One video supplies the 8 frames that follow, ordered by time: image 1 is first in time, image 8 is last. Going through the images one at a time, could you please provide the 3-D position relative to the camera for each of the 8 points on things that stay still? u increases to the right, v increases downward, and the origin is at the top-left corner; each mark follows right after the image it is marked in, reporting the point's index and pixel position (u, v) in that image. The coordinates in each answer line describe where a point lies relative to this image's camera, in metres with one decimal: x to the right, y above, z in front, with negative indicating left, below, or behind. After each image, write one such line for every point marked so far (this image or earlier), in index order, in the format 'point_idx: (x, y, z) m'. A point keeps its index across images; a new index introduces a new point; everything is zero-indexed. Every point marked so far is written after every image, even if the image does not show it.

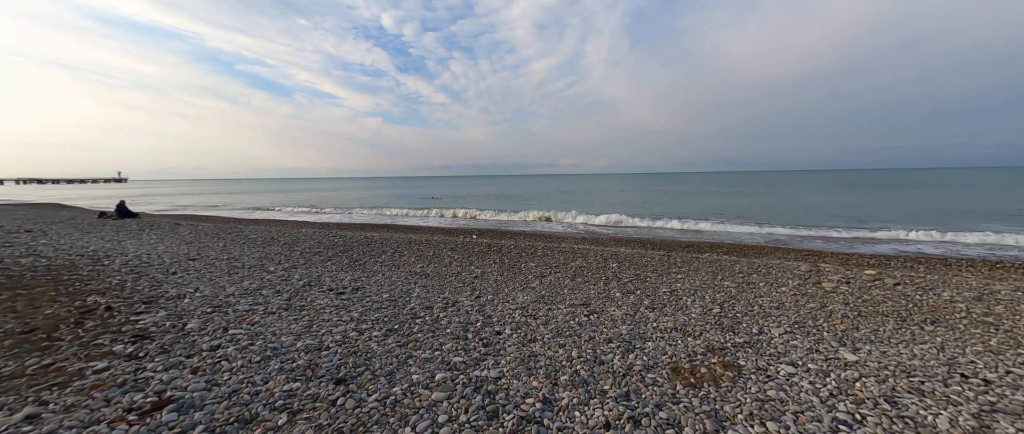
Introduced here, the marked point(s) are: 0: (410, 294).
0: (-2.7, -2.1, +8.2) m
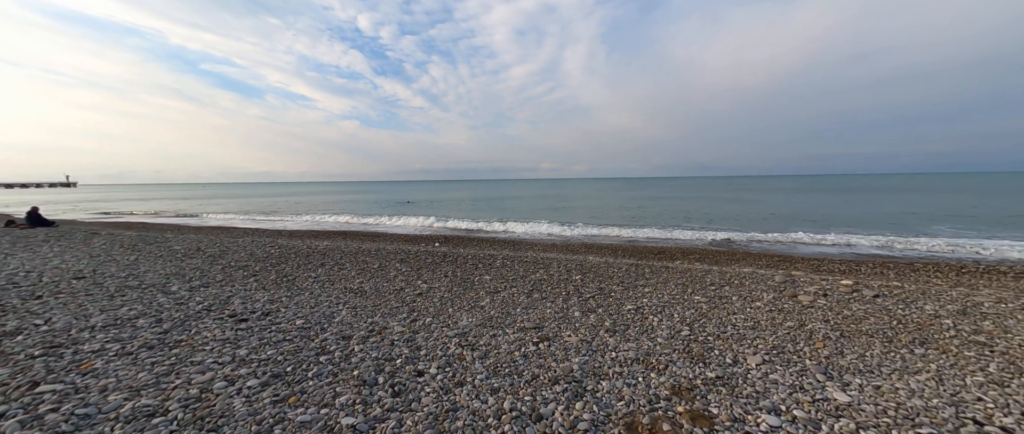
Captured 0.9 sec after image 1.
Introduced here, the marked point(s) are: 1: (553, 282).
0: (-4.0, -2.3, +6.9) m
1: (+1.1, -1.8, +8.7) m
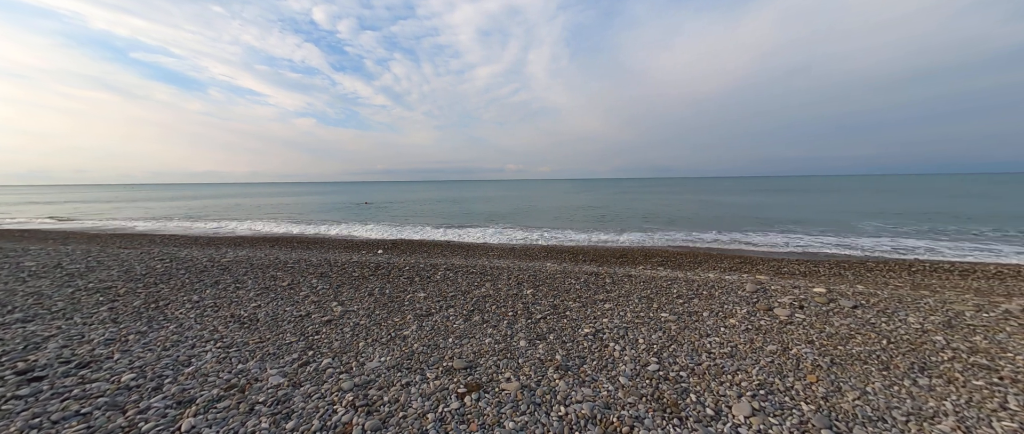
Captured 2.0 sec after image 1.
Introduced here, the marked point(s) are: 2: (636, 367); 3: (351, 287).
0: (-5.2, -2.4, +4.9) m
1: (-0.3, -1.9, +7.3) m
2: (+1.8, -2.2, +4.6) m
3: (-4.2, -1.9, +8.2) m
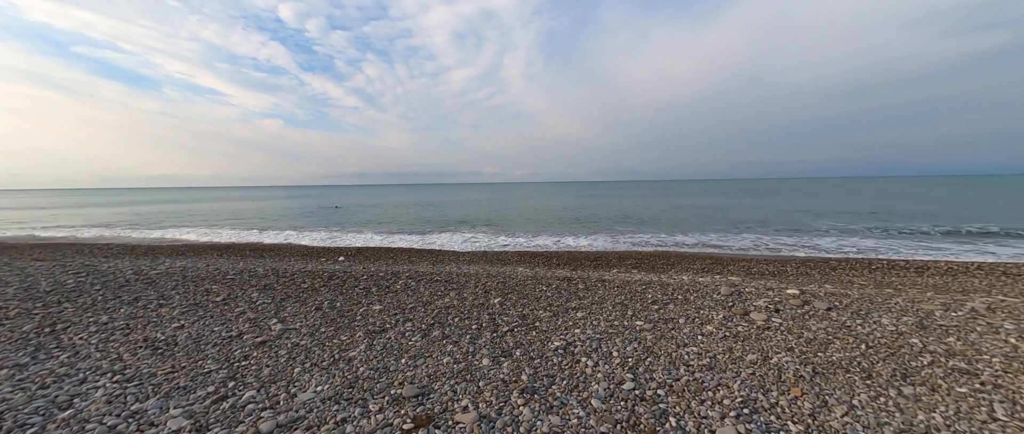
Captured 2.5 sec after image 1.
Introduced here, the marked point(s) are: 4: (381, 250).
0: (-5.8, -2.5, +3.9) m
1: (-1.0, -2.0, +6.6) m
2: (+1.3, -2.3, +4.1) m
3: (-5.0, -2.0, +7.3) m
4: (-6.6, -1.7, +15.8) m
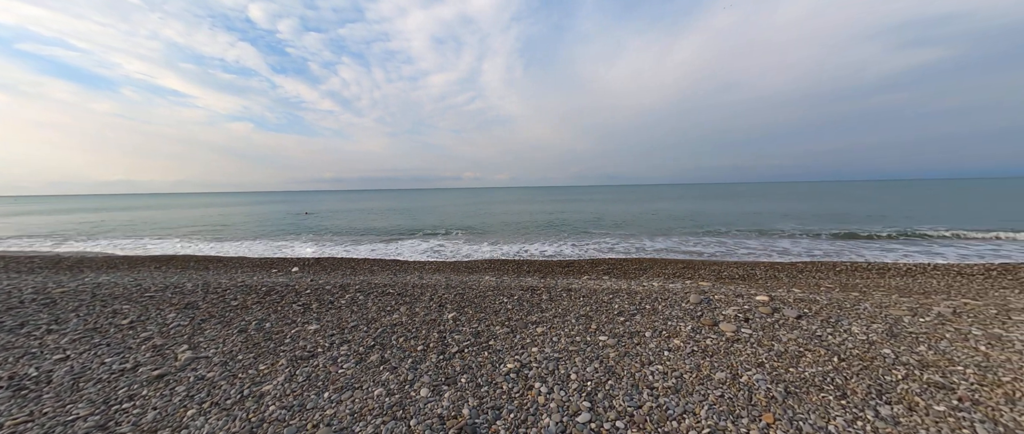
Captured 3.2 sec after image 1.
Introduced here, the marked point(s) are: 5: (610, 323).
0: (-6.5, -2.6, +2.9) m
1: (-1.9, -2.1, +5.9) m
2: (+0.6, -2.3, +3.6) m
3: (-5.9, -2.1, +6.3) m
4: (-8.0, -2.1, +14.7) m
5: (+1.8, -2.0, +5.7) m
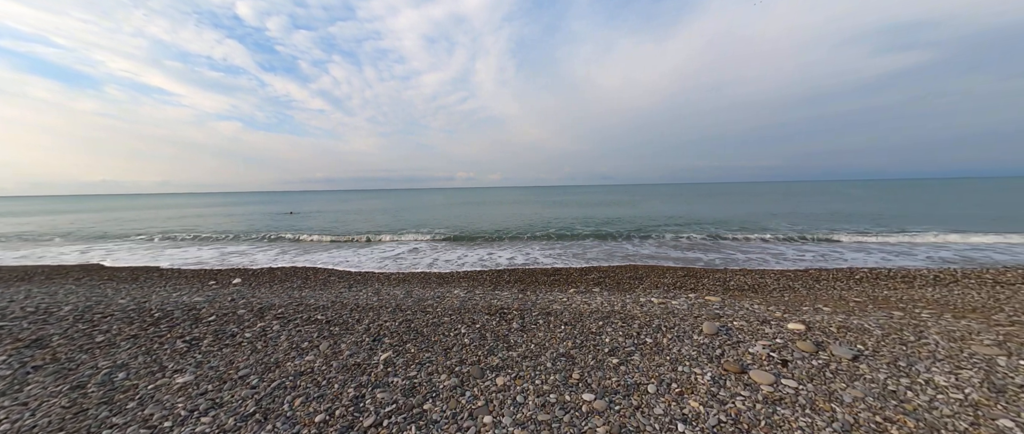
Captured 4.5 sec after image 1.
0: (-7.0, -2.7, +1.1) m
1: (-2.6, -2.2, +4.2) m
2: (0.0, -2.4, +2.0) m
3: (-6.6, -2.2, +4.5) m
4: (-8.9, -2.2, +12.9) m
5: (+1.1, -2.0, +4.2) m
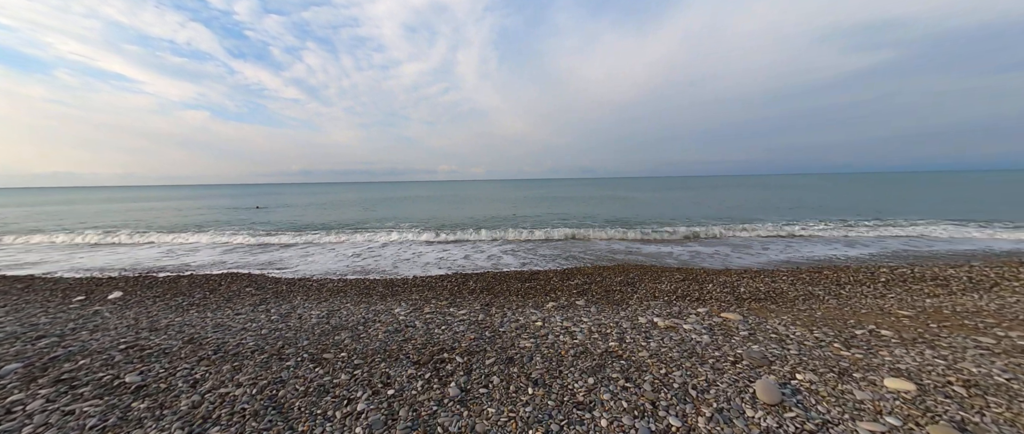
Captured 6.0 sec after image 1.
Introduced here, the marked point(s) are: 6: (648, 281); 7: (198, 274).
0: (-7.5, -2.8, -1.3) m
1: (-3.2, -2.1, +2.0) m
2: (-0.5, -2.4, -0.1) m
3: (-7.2, -2.2, +2.1) m
4: (-10.0, -2.0, +10.3) m
5: (+0.5, -2.0, +2.1) m
6: (+4.0, -1.8, +9.1) m
7: (-12.4, -1.9, +11.9) m
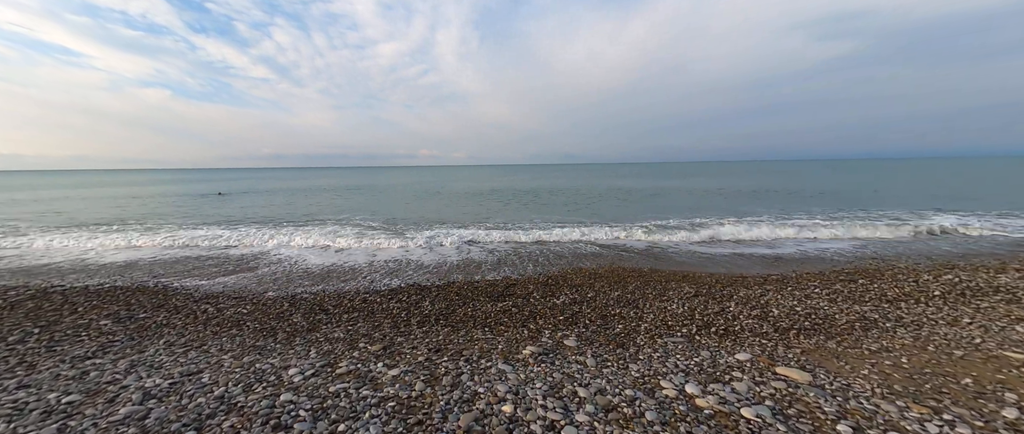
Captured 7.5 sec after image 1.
0: (-7.6, -3.3, -3.9) m
1: (-3.5, -2.5, -0.4) m
2: (-0.7, -2.9, -2.3) m
3: (-7.5, -2.6, -0.5) m
4: (-10.8, -2.0, +7.5) m
5: (+0.2, -2.3, 0.0) m
6: (+3.3, -1.8, +7.1) m
7: (-13.2, -1.9, +9.0) m
